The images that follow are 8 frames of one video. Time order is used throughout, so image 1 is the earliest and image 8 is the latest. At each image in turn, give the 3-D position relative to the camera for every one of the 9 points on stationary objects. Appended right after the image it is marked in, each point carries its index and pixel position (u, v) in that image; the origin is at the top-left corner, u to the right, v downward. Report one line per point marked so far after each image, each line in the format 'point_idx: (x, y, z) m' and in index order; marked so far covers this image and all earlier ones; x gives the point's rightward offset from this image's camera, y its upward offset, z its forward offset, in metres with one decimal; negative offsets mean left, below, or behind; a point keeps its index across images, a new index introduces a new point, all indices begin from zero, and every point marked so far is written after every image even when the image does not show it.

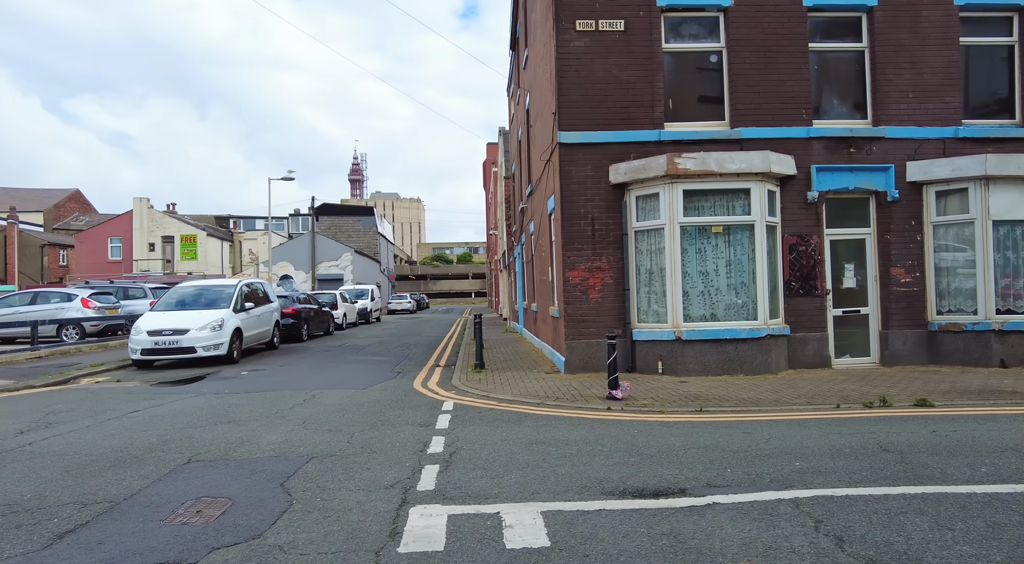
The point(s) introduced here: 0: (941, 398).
0: (+5.3, -1.5, +7.7) m
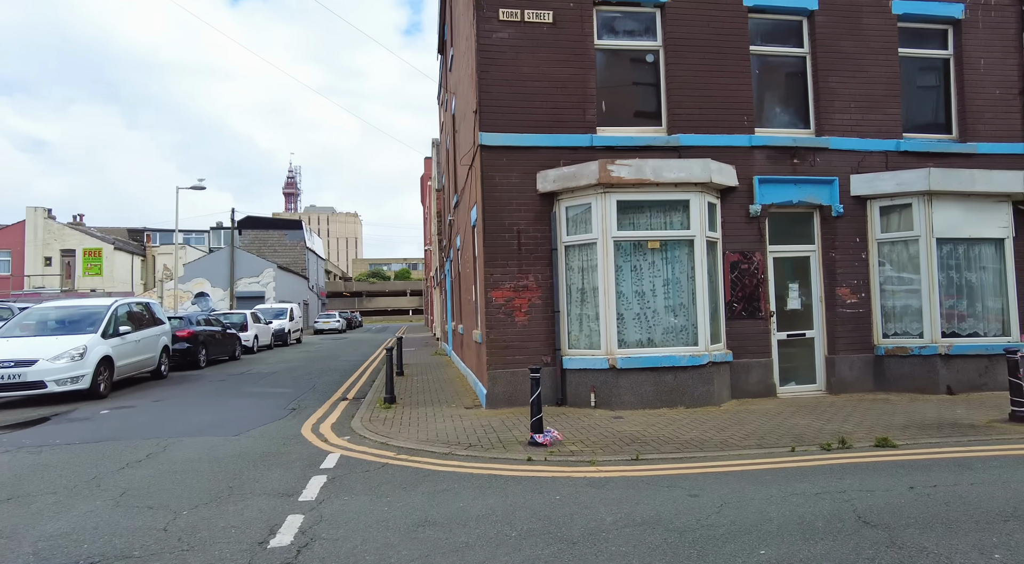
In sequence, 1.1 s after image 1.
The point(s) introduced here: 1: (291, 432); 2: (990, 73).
0: (+4.3, -1.7, +6.9) m
1: (-2.5, -1.7, +7.2) m
2: (+8.4, +3.7, +11.1) m
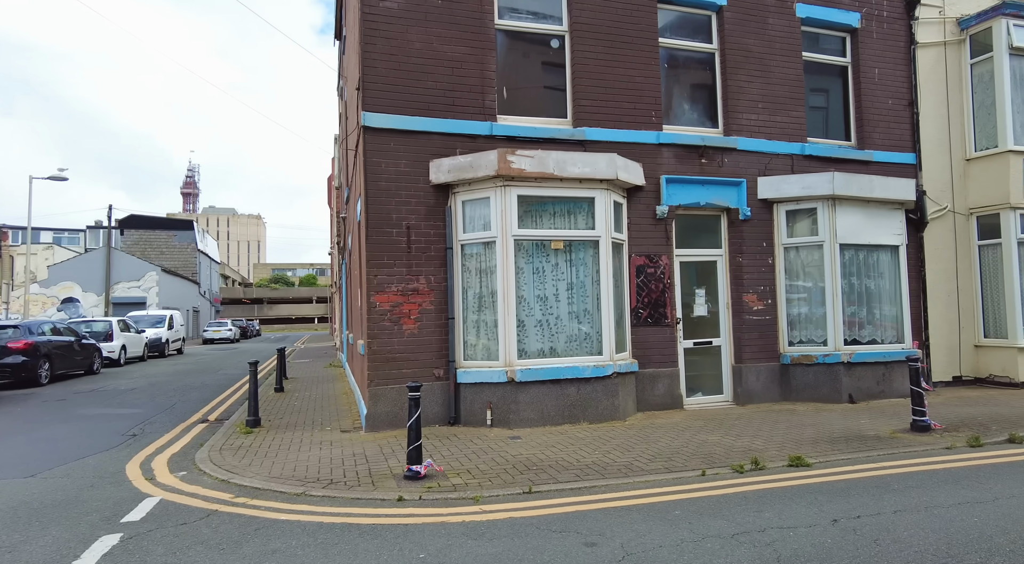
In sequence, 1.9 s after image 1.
0: (+3.1, -1.8, +6.4) m
1: (-3.7, -1.7, +5.8) m
2: (+6.7, +3.6, +11.2) m
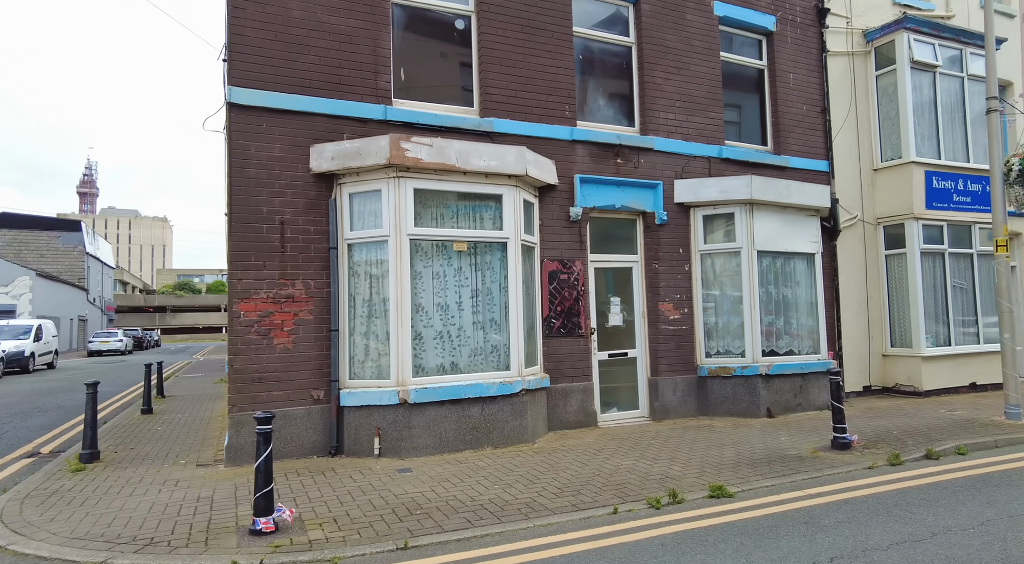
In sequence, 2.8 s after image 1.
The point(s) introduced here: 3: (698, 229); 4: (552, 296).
0: (+2.1, -1.8, +5.8) m
1: (-4.6, -1.7, +4.3) m
2: (+5.0, +3.4, +11.0) m
3: (+2.8, +0.8, +9.5) m
4: (+0.5, -0.2, +8.3) m
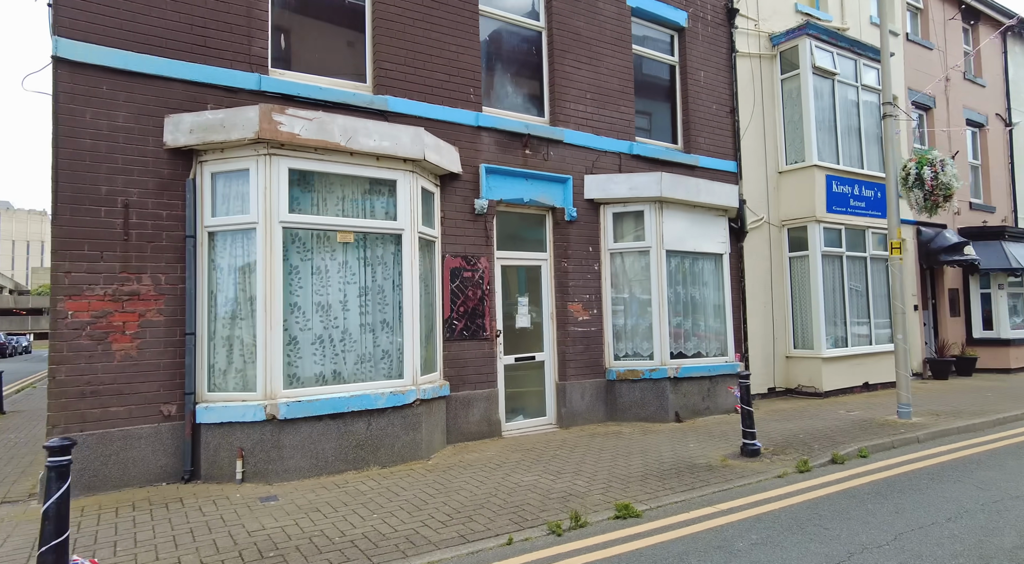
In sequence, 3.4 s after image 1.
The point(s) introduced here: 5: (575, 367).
0: (+1.1, -1.8, +5.4) m
1: (-5.3, -1.7, +3.0) m
2: (+3.4, +3.4, +10.9) m
3: (+1.4, +0.8, +9.2) m
4: (-0.7, -0.2, +7.6) m
5: (+0.9, -1.2, +8.7) m
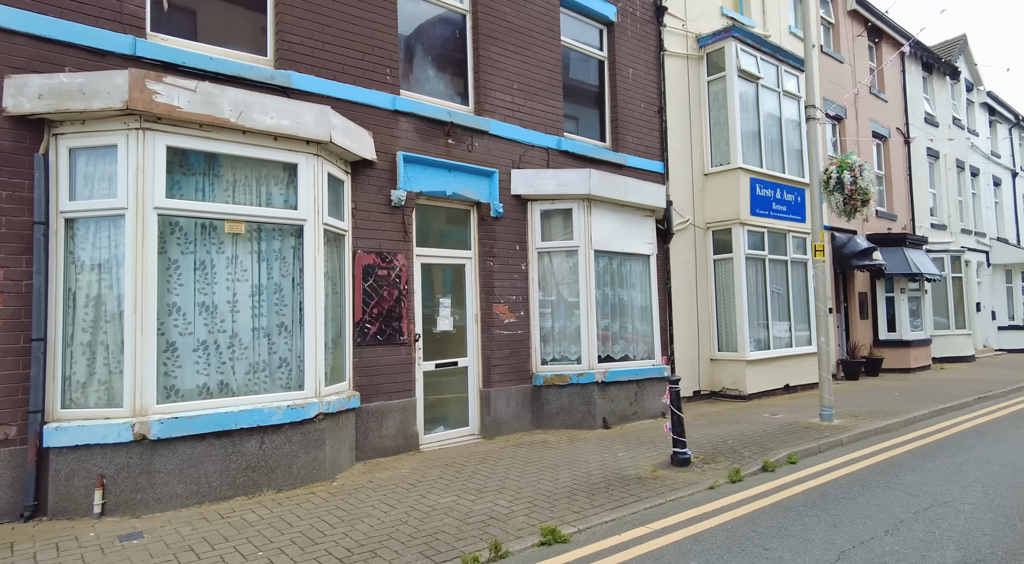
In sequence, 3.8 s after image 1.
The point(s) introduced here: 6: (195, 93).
0: (+0.4, -1.8, +4.9) m
1: (-5.7, -1.6, +1.8) m
2: (+2.1, +3.4, +10.7) m
3: (+0.3, +0.8, +8.7) m
4: (-1.6, -0.1, +6.9) m
5: (-0.2, -1.2, +8.1) m
6: (-2.6, +1.5, +5.2) m
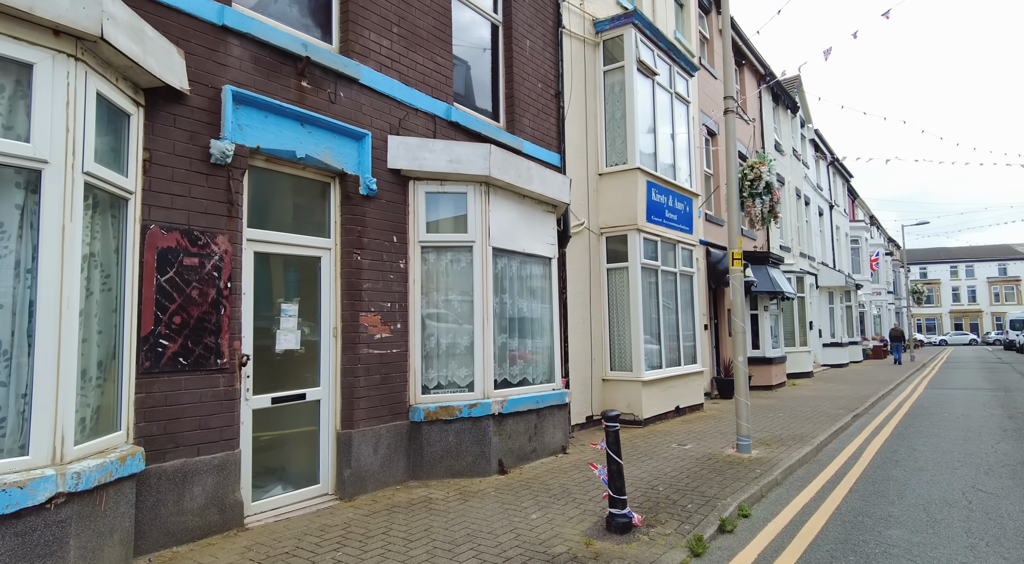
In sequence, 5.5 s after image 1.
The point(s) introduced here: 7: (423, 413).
0: (-0.1, -1.8, +2.9) m
1: (-5.2, -1.3, -1.5) m
2: (+0.3, +3.3, +9.1) m
3: (-1.0, +0.8, +6.7) m
4: (-2.5, -0.1, +4.5) m
5: (-1.4, -1.2, +6.0) m
6: (-3.1, +1.7, +2.6) m
7: (-0.9, -1.3, +6.4) m
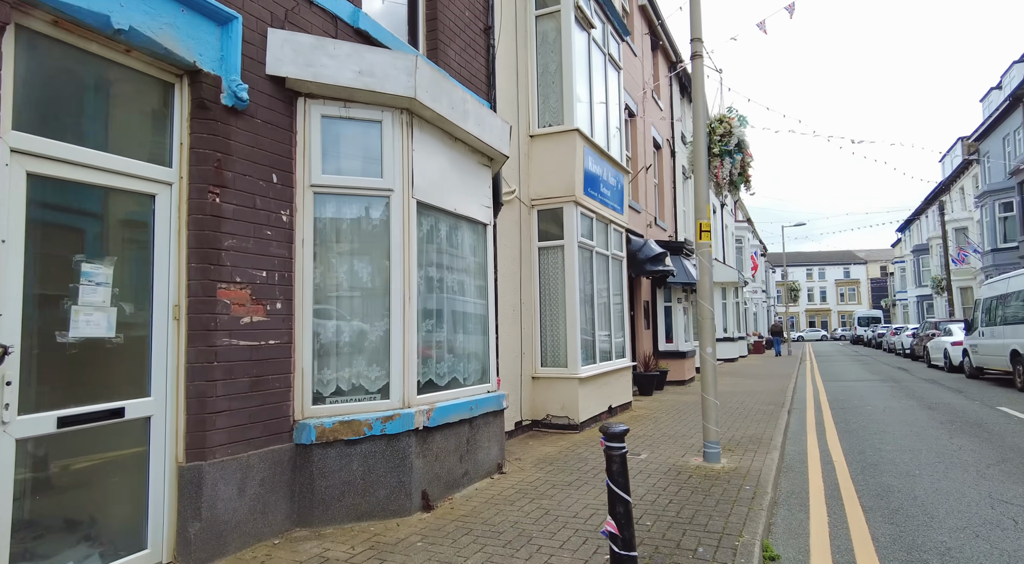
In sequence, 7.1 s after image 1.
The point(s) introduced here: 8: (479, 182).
0: (+0.1, -1.5, +1.2) m
1: (-4.3, -1.0, -4.1) m
2: (-0.6, +3.5, +7.3) m
3: (-1.5, +1.0, +4.7) m
4: (-2.6, +0.2, +2.3) m
5: (-1.8, -0.9, +3.9) m
6: (-2.8, +2.0, +0.3) m
7: (-1.4, -1.1, +4.4) m
8: (-0.3, +1.0, +6.3) m
